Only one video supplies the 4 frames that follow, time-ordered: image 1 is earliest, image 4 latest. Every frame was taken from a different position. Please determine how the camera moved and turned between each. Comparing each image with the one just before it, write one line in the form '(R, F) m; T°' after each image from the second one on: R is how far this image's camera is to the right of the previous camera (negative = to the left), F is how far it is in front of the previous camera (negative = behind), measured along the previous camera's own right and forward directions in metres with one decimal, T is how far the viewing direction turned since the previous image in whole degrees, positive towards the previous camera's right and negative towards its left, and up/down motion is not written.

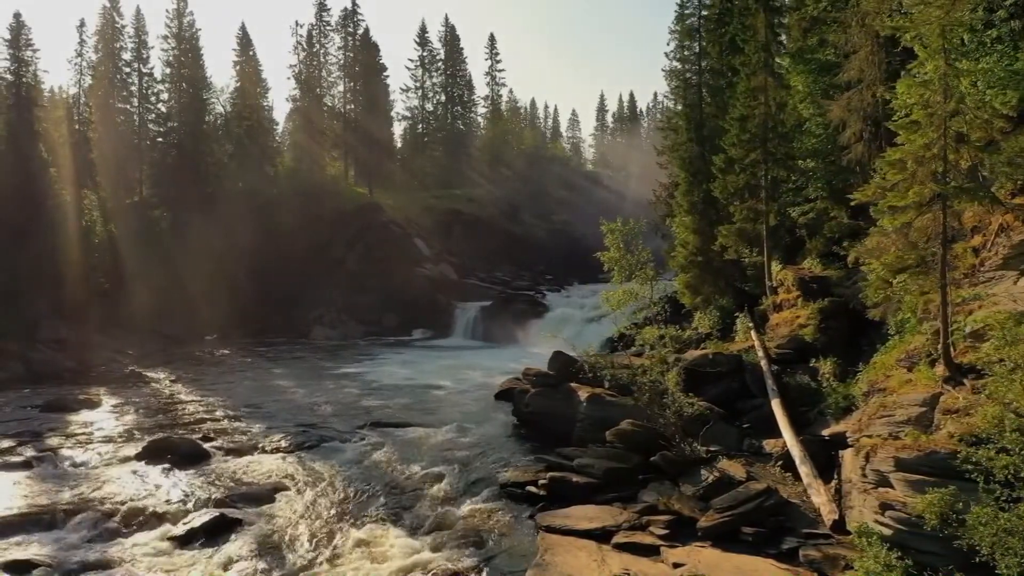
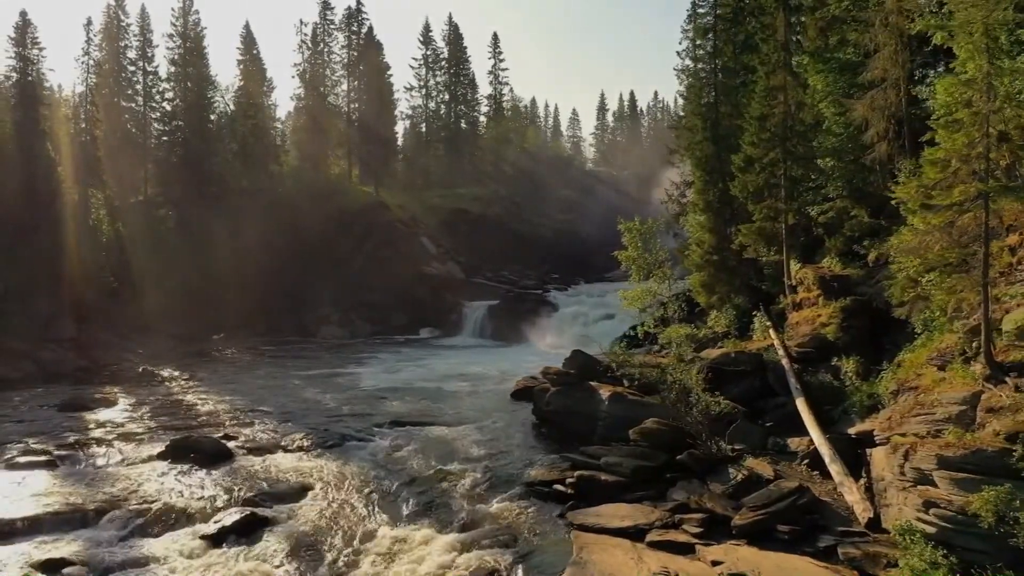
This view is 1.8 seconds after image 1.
(-0.7, 0.0) m; 0°
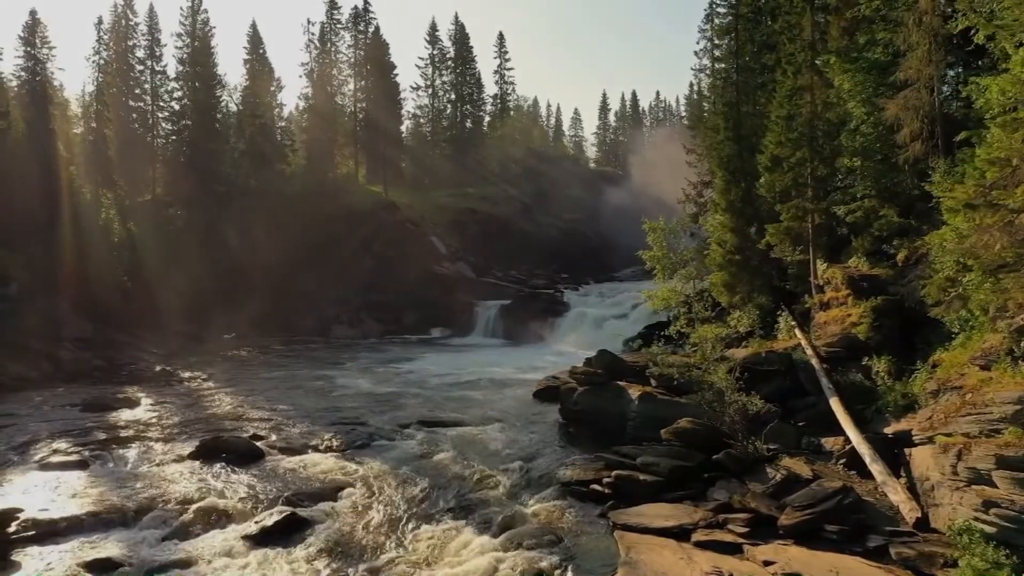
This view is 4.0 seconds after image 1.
(-1.0, 0.0) m; 0°
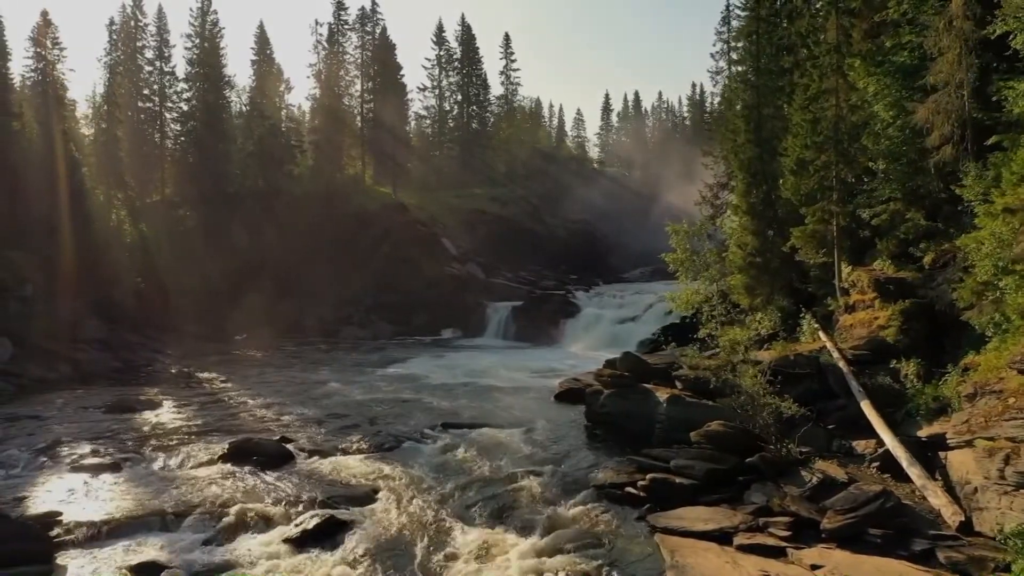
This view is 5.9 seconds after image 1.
(-0.9, 0.0) m; 0°
